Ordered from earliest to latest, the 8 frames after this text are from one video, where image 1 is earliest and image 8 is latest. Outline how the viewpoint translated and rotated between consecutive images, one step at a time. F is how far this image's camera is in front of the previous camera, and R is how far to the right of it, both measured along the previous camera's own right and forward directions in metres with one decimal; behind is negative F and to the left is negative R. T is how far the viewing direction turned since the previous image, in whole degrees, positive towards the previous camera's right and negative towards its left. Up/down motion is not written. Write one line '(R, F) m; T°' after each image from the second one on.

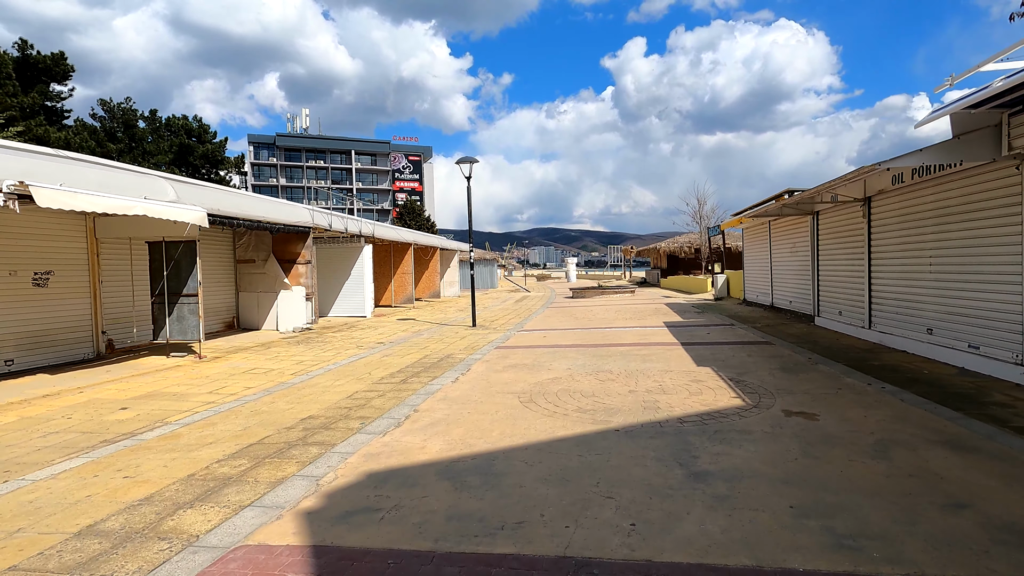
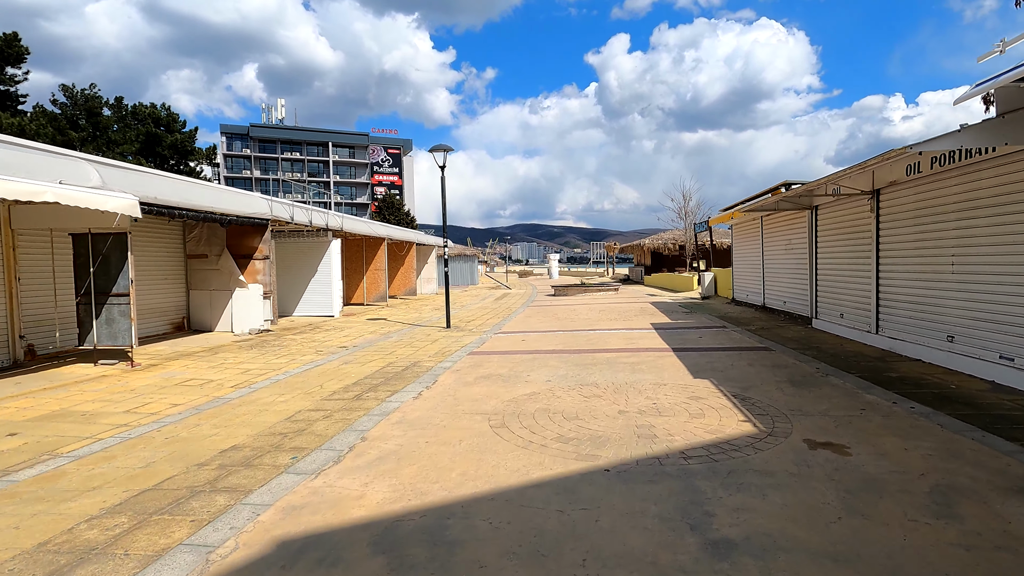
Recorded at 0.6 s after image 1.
(+0.1, +0.9) m; +2°
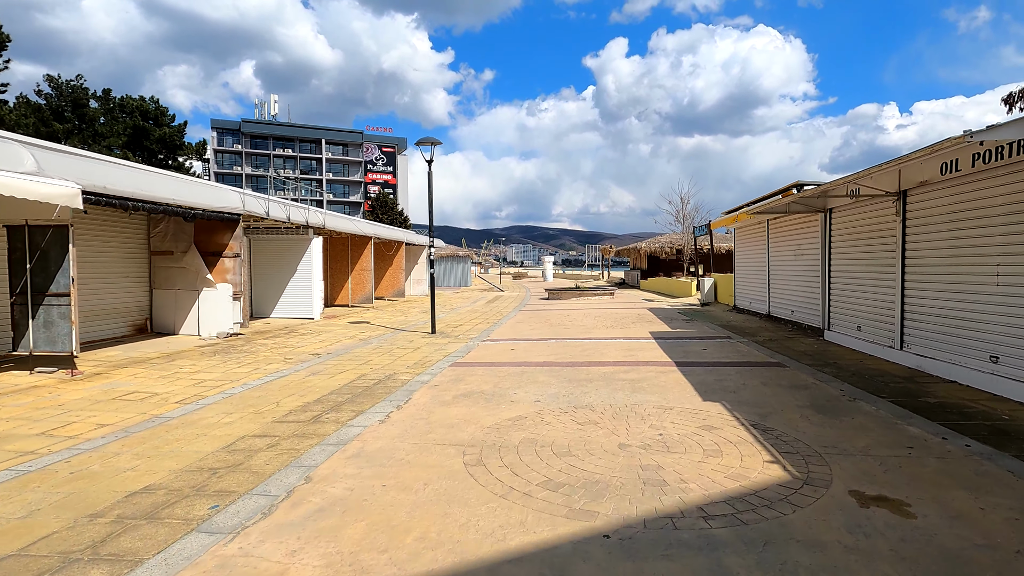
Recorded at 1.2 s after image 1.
(+0.1, +0.8) m; +1°
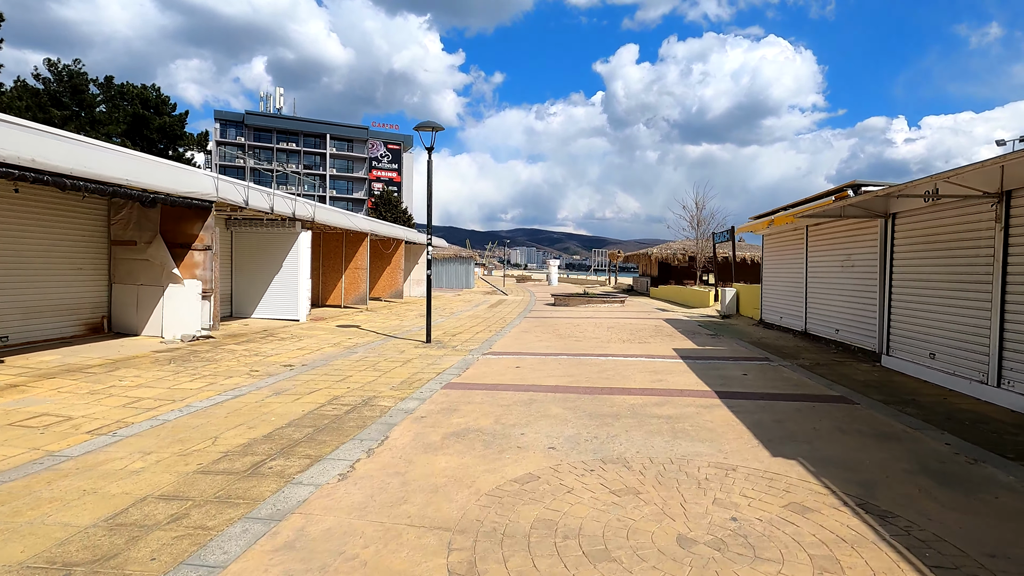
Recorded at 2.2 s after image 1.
(-0.1, +1.4) m; 0°
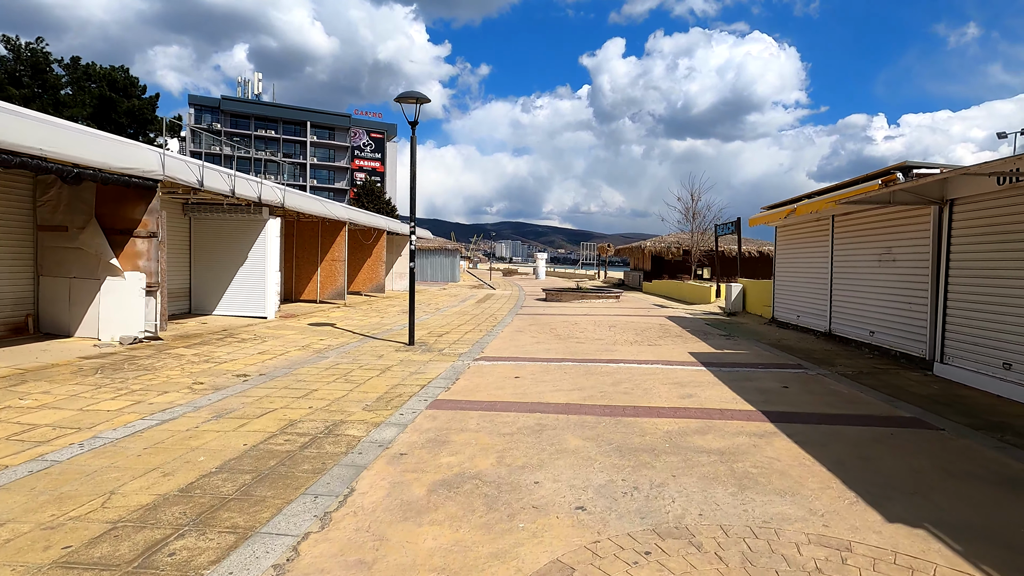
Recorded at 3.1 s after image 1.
(-0.2, +1.3) m; +2°
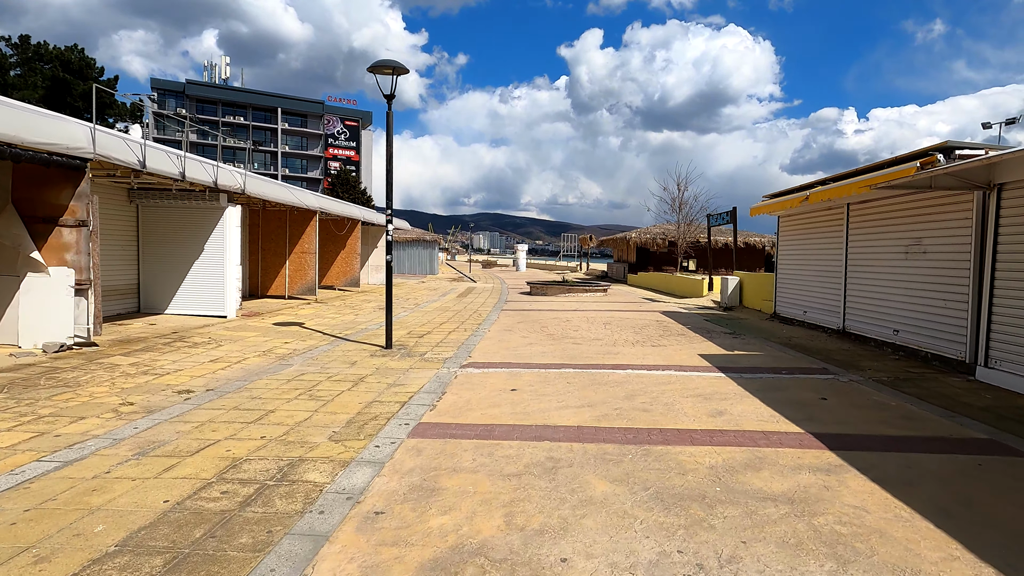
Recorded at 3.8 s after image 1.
(-0.2, +1.0) m; +2°
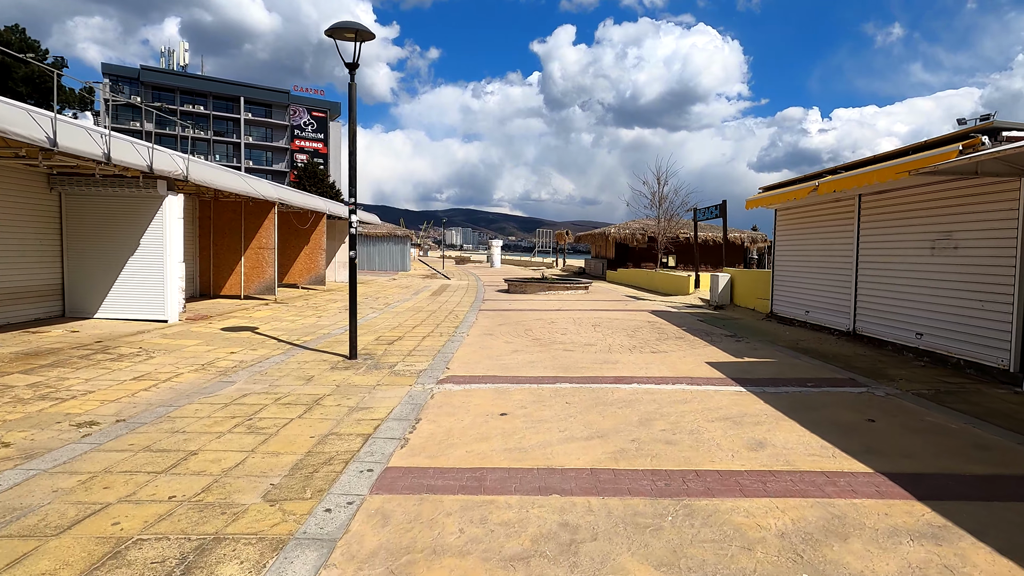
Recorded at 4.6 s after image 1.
(-0.1, +1.1) m; +3°
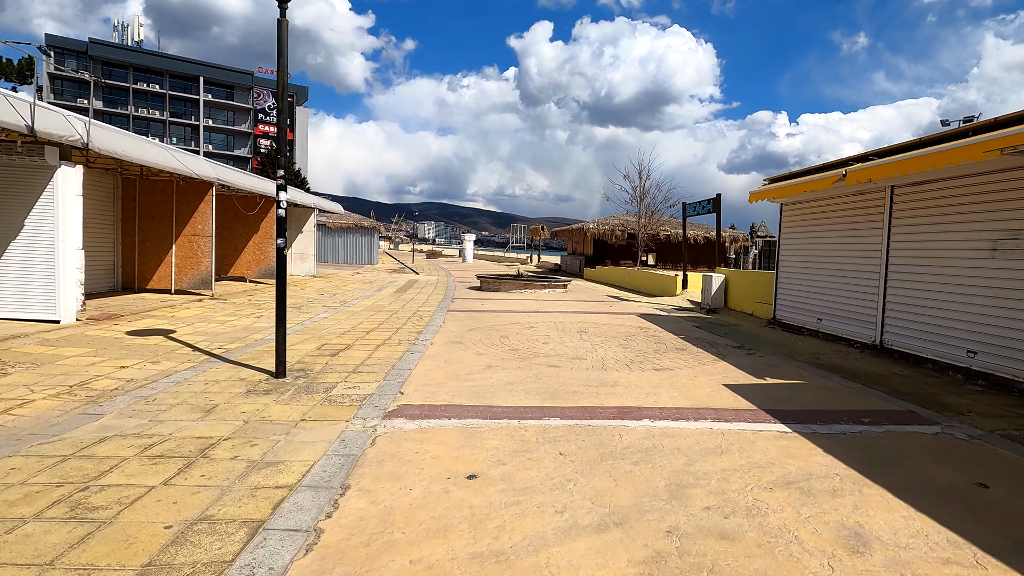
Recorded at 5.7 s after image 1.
(0.0, +1.5) m; +3°
